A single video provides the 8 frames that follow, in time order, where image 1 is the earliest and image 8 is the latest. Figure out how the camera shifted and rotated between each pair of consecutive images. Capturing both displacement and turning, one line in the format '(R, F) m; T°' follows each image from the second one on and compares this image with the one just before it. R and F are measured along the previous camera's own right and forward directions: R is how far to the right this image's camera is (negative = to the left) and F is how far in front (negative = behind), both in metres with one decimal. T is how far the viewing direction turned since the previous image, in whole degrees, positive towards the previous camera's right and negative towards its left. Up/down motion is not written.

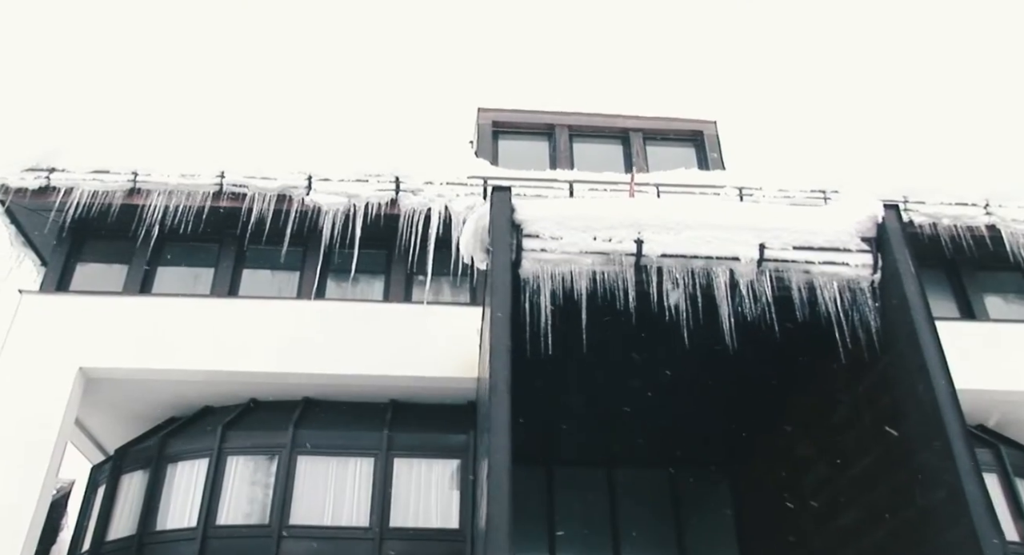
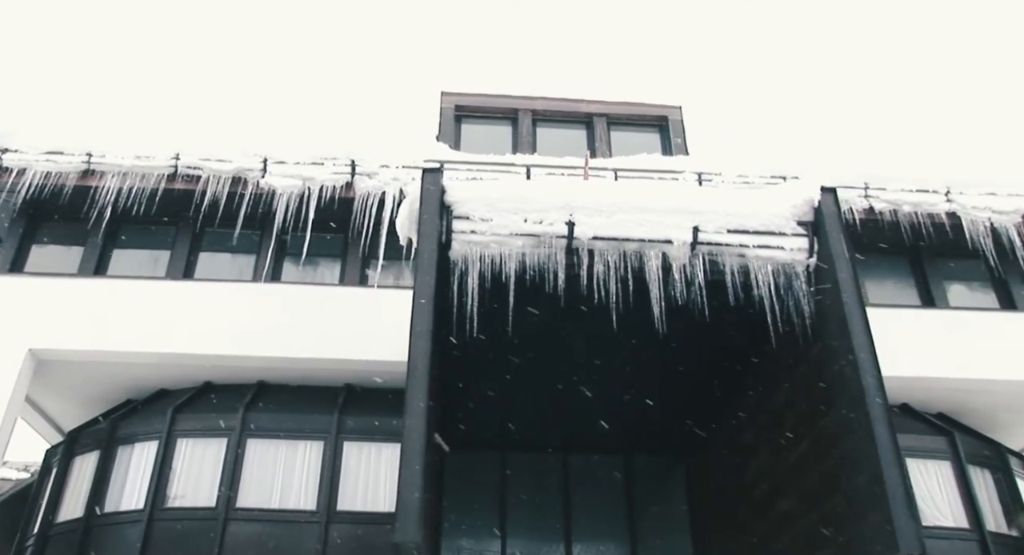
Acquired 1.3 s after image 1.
(+0.6, 0.0) m; 0°
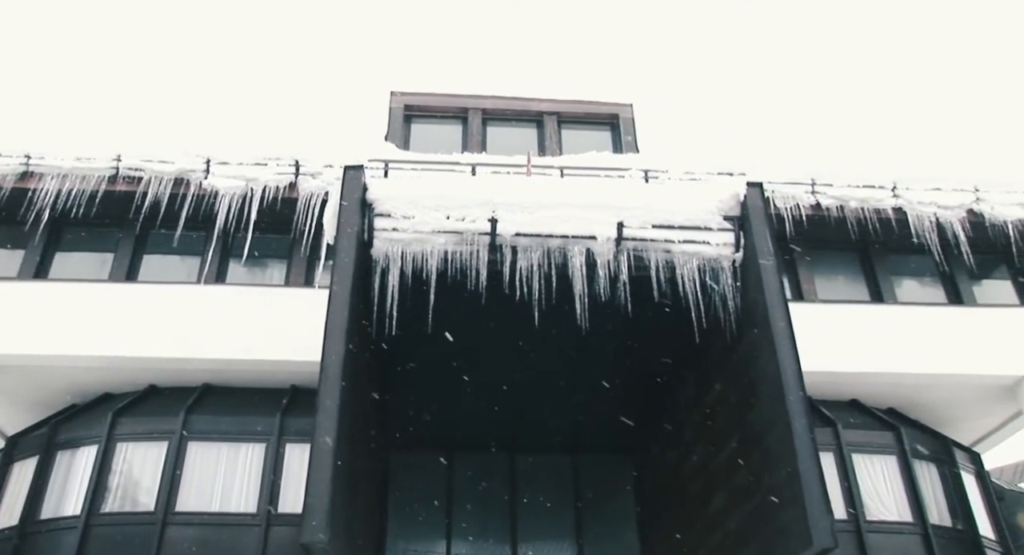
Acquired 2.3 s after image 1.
(+0.5, 0.0) m; +1°
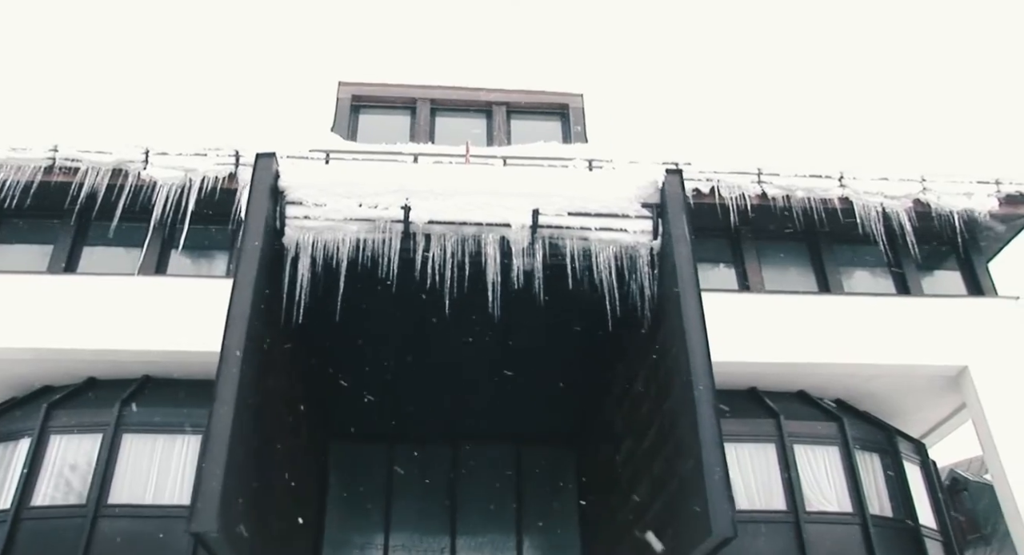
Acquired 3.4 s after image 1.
(+0.6, +0.1) m; 0°
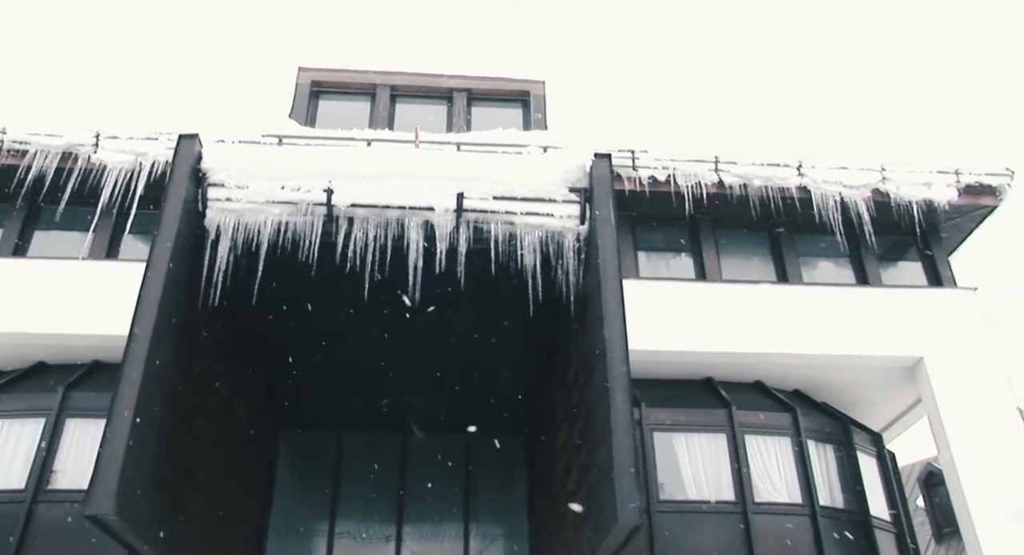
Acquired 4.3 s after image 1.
(+0.6, +0.1) m; 0°
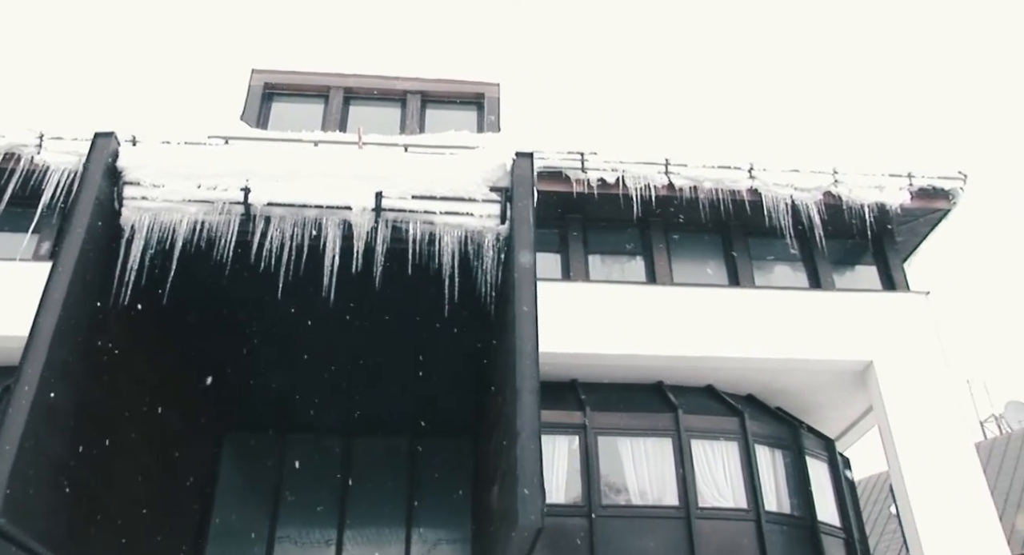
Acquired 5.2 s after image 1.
(+0.6, +0.1) m; 0°
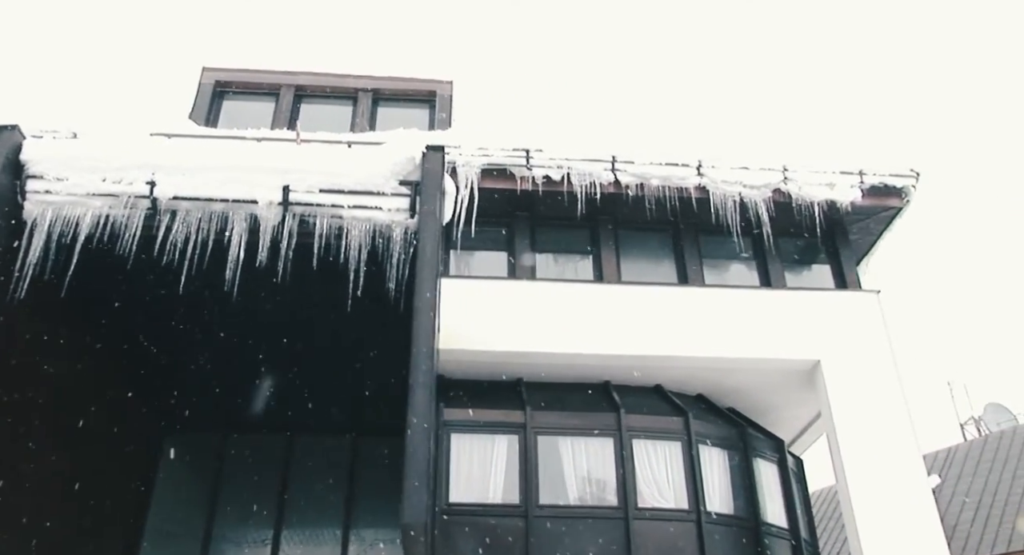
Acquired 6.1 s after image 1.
(+0.7, +0.1) m; 0°
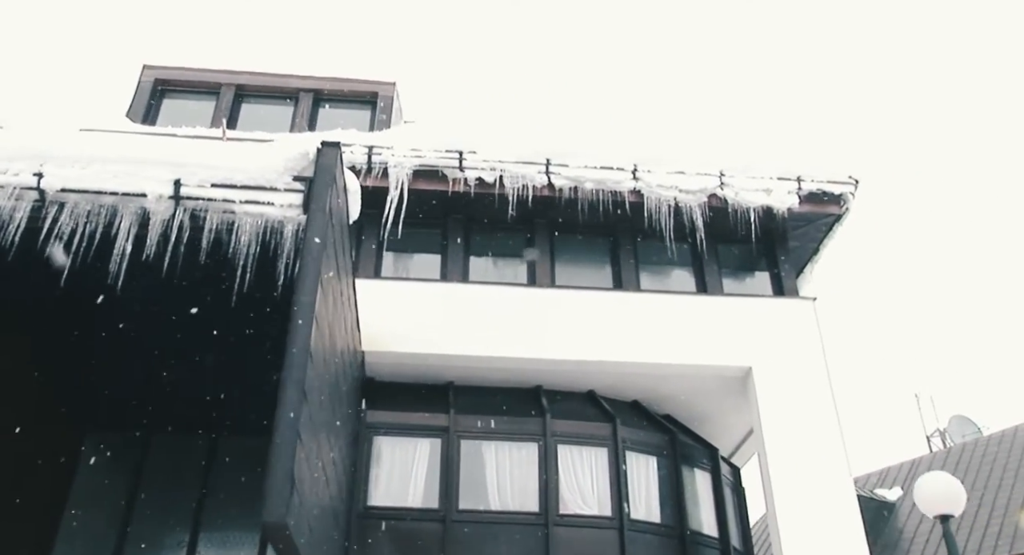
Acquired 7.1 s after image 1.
(+0.8, +0.1) m; 0°
